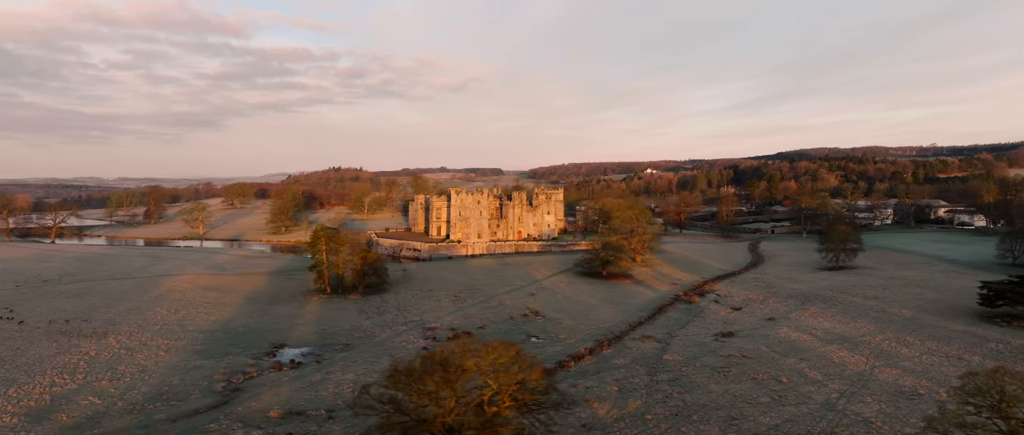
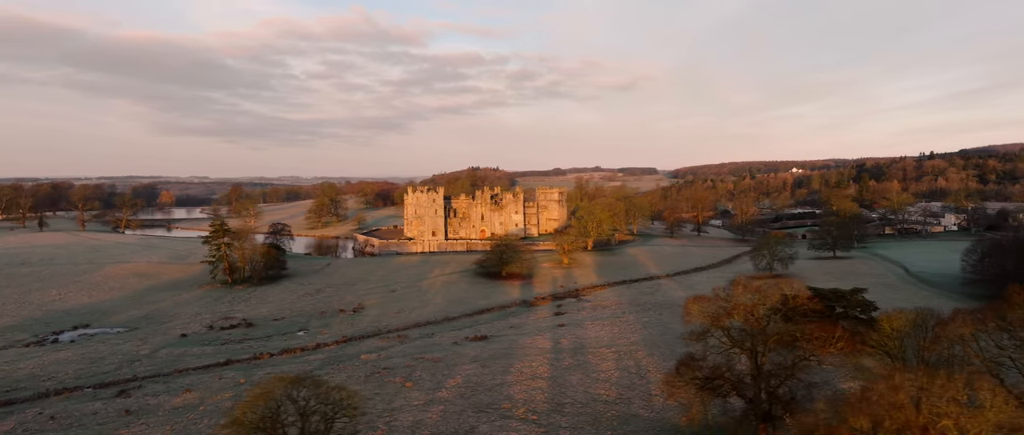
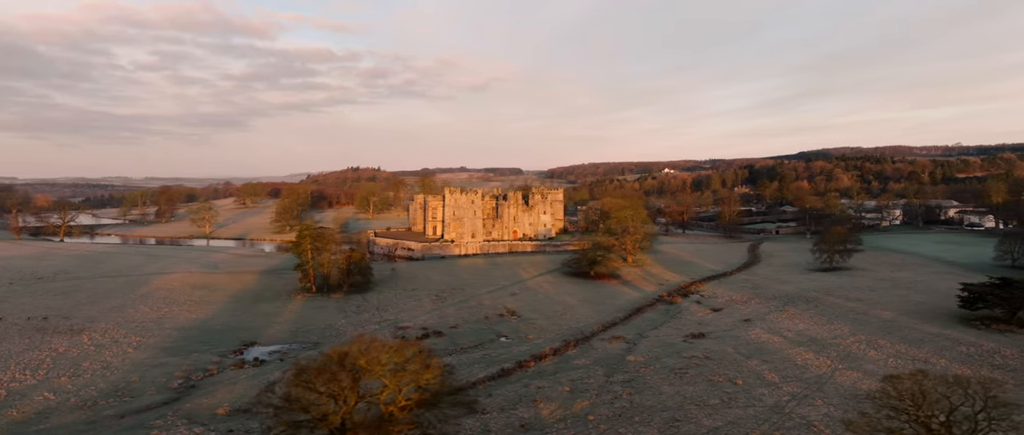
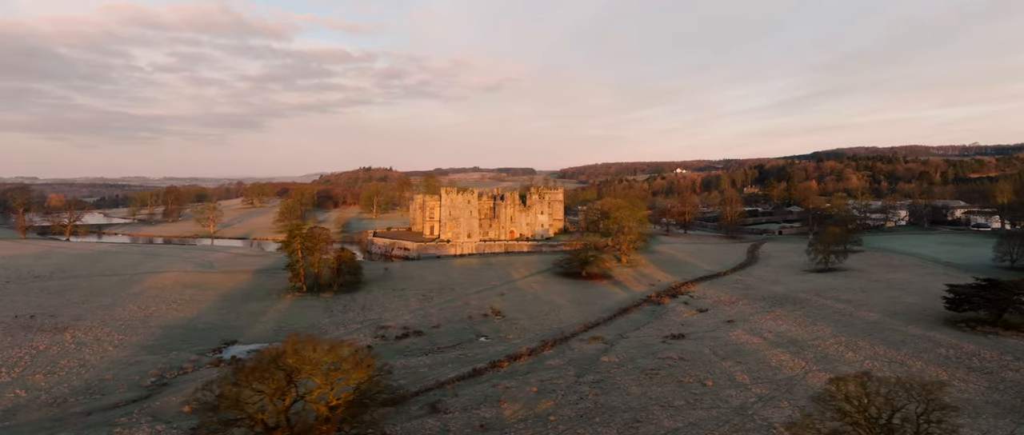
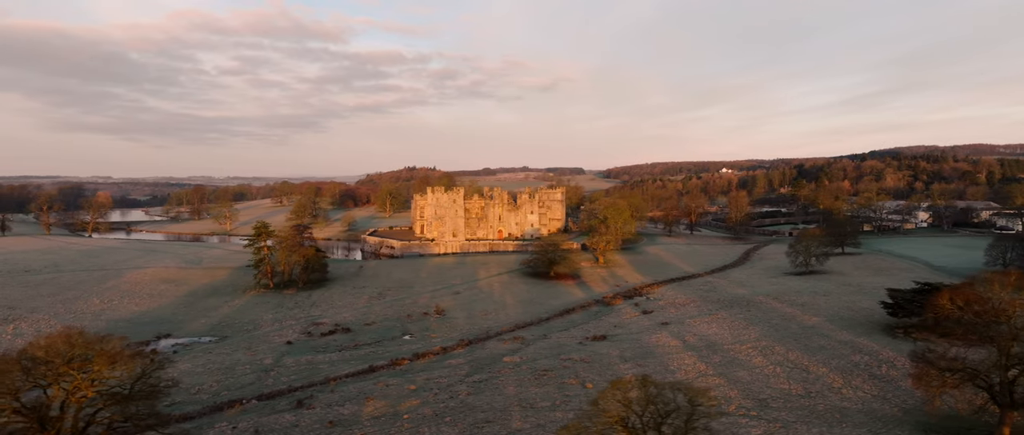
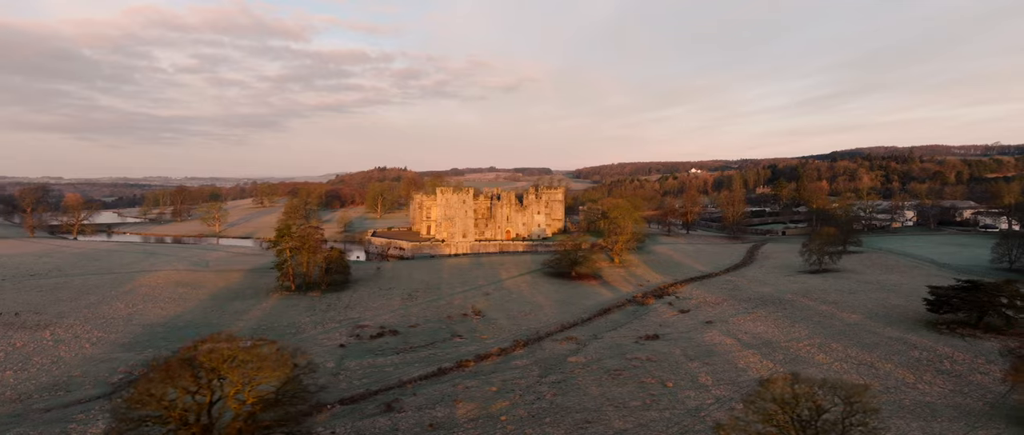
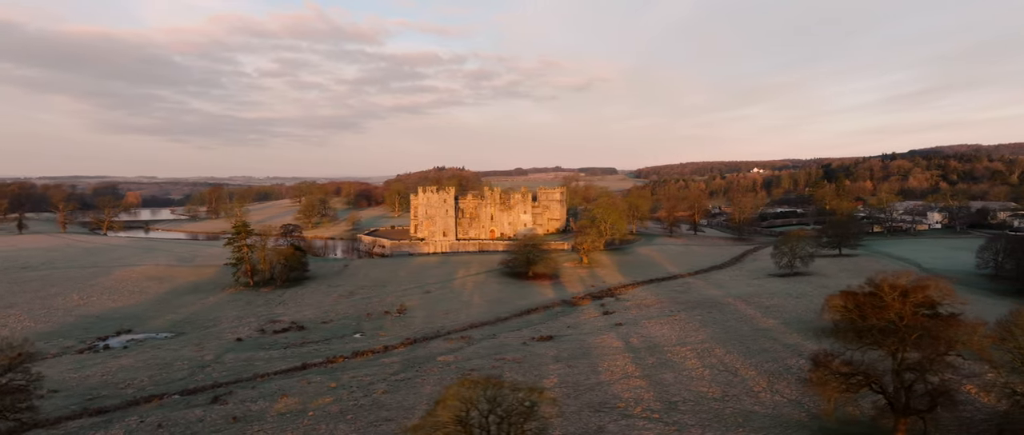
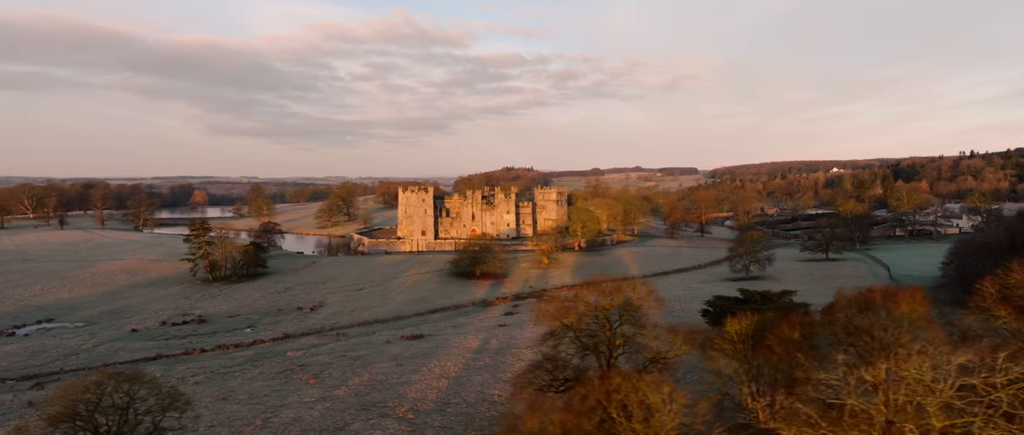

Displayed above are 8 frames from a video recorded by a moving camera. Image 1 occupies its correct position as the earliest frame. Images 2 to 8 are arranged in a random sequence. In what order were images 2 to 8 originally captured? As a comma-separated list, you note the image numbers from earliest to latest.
3, 4, 6, 5, 7, 2, 8
